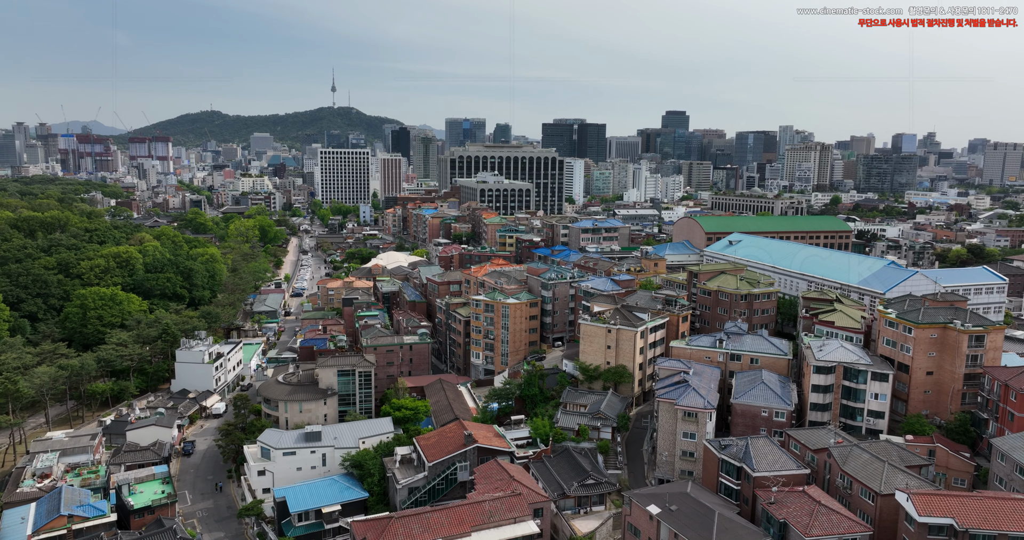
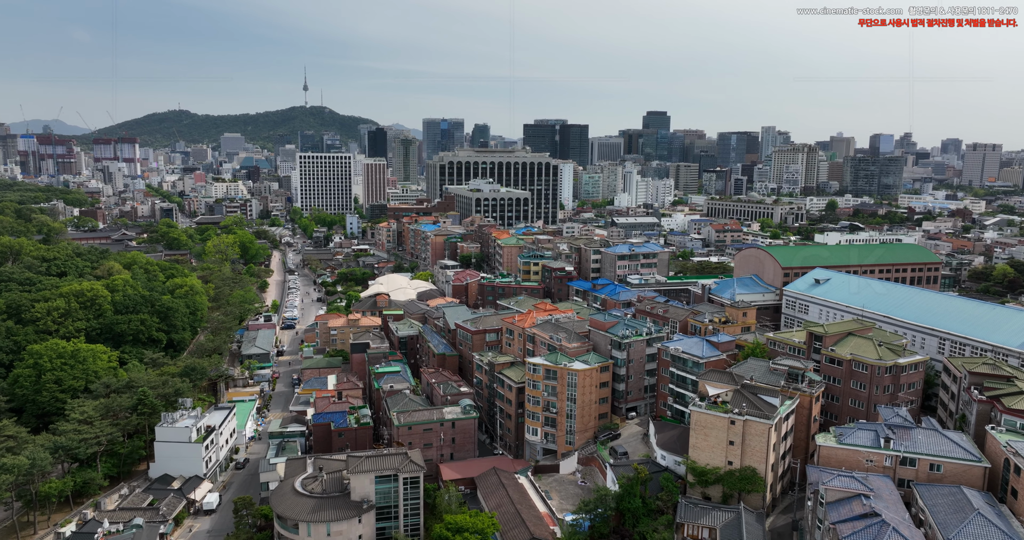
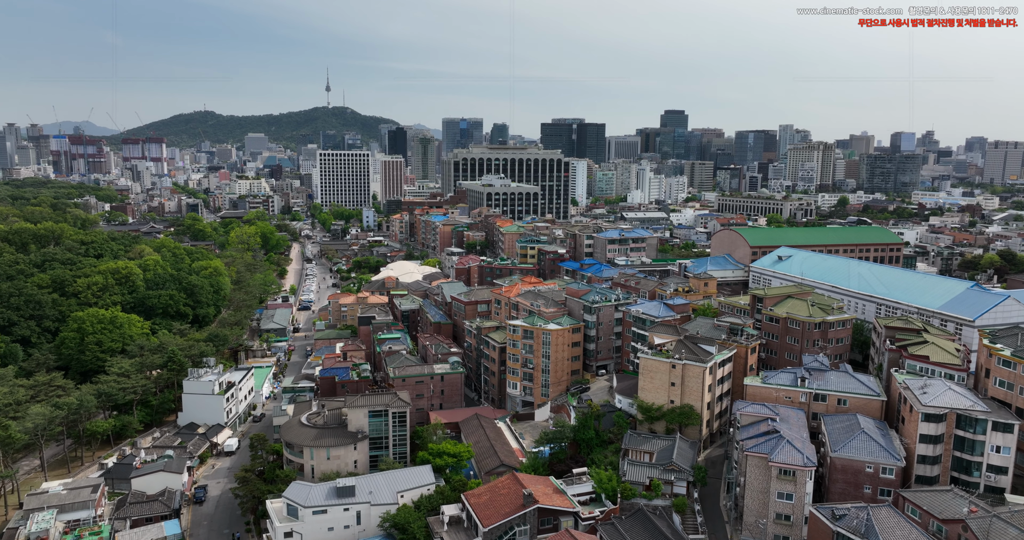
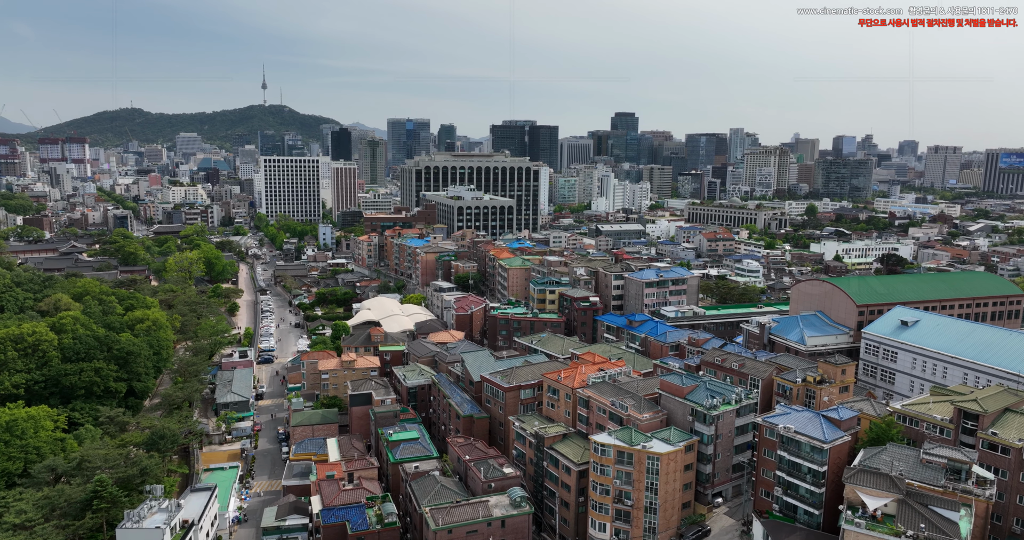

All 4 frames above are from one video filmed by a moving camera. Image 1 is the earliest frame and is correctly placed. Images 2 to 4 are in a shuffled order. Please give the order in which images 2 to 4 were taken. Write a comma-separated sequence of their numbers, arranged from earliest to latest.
3, 2, 4
